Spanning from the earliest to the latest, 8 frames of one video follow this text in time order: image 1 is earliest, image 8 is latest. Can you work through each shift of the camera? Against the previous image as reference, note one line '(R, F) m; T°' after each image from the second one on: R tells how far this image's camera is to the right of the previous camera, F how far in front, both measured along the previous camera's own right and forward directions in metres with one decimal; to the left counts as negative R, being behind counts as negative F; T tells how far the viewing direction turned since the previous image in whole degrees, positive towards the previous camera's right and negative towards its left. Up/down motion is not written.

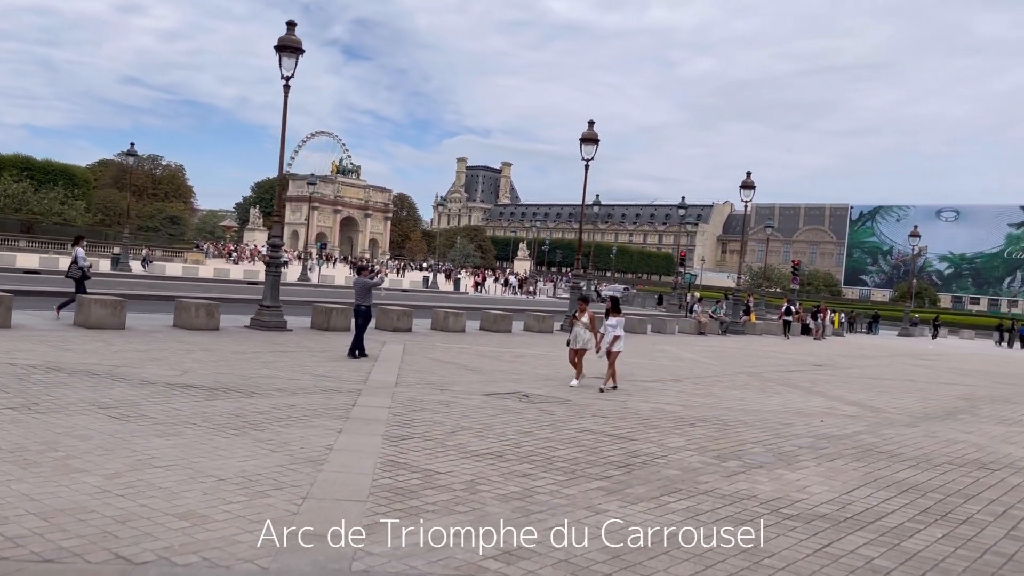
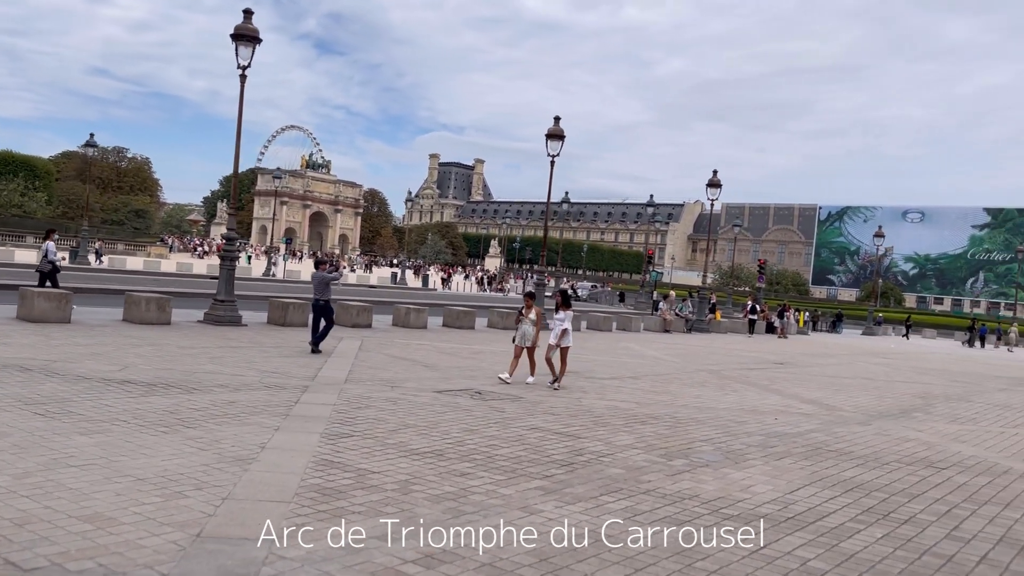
(+0.3, +0.2) m; +2°
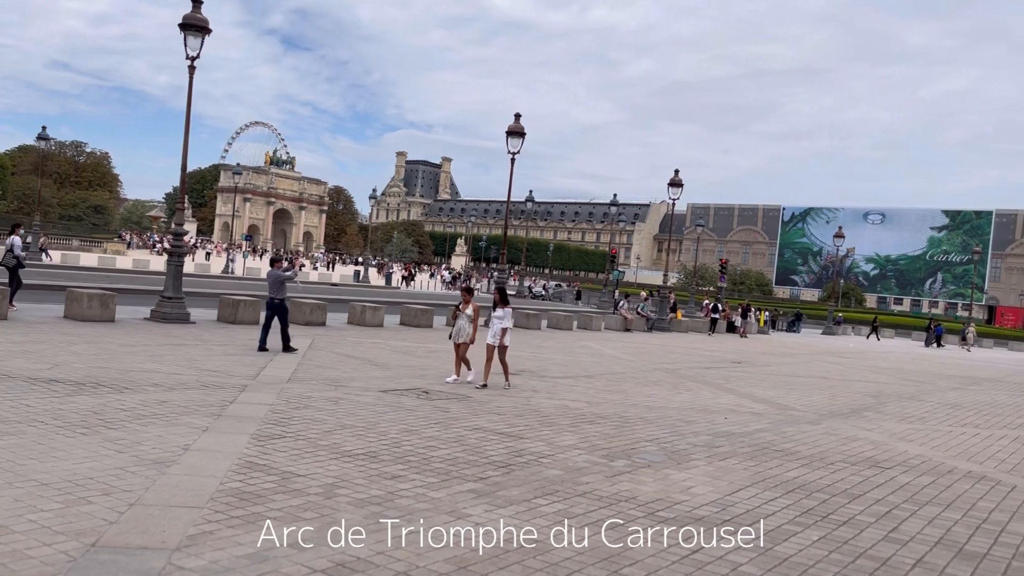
(+0.3, +0.2) m; +2°
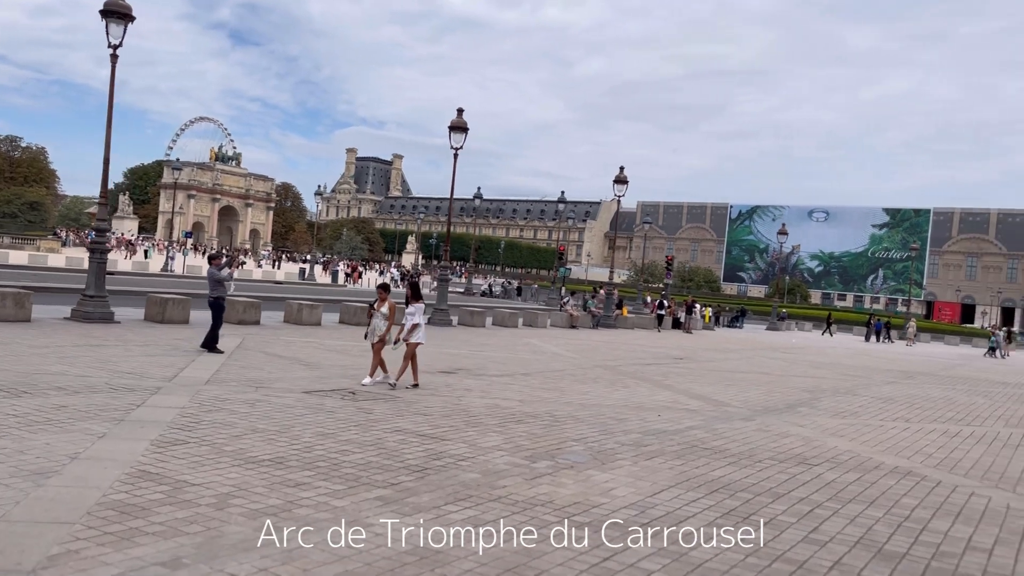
(+0.3, +0.3) m; +3°
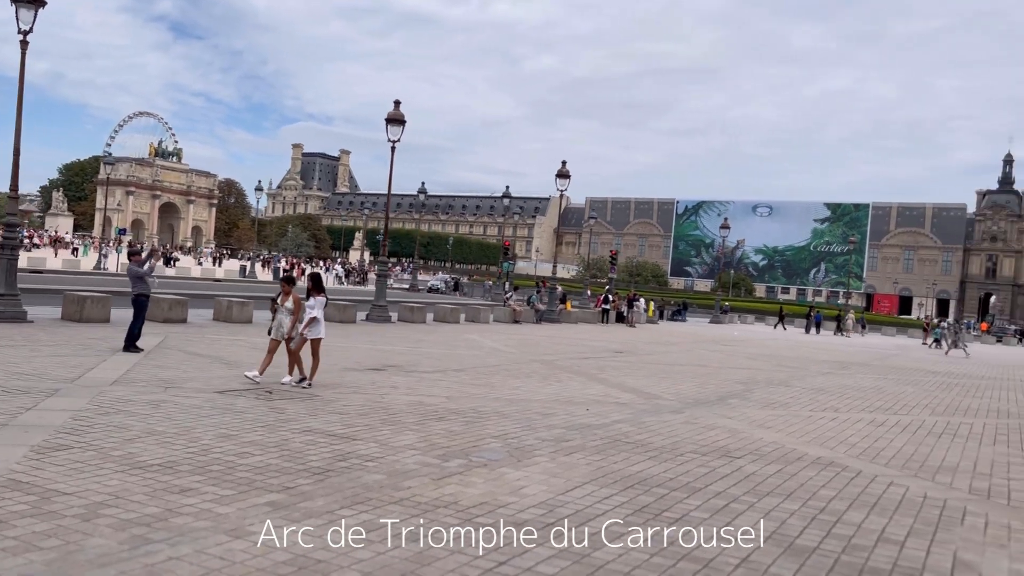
(+0.3, +0.3) m; +3°
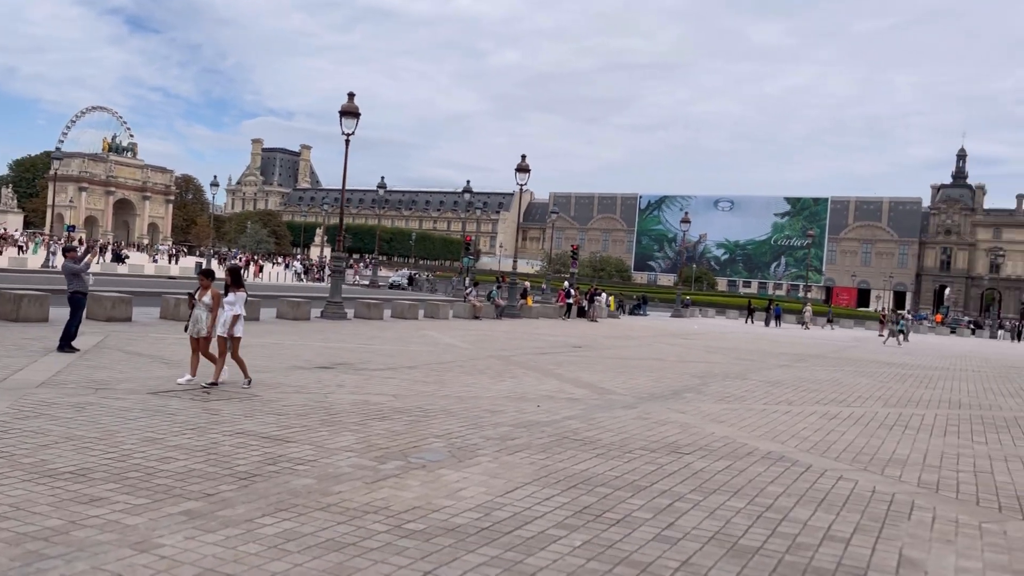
(+0.2, +0.3) m; +2°
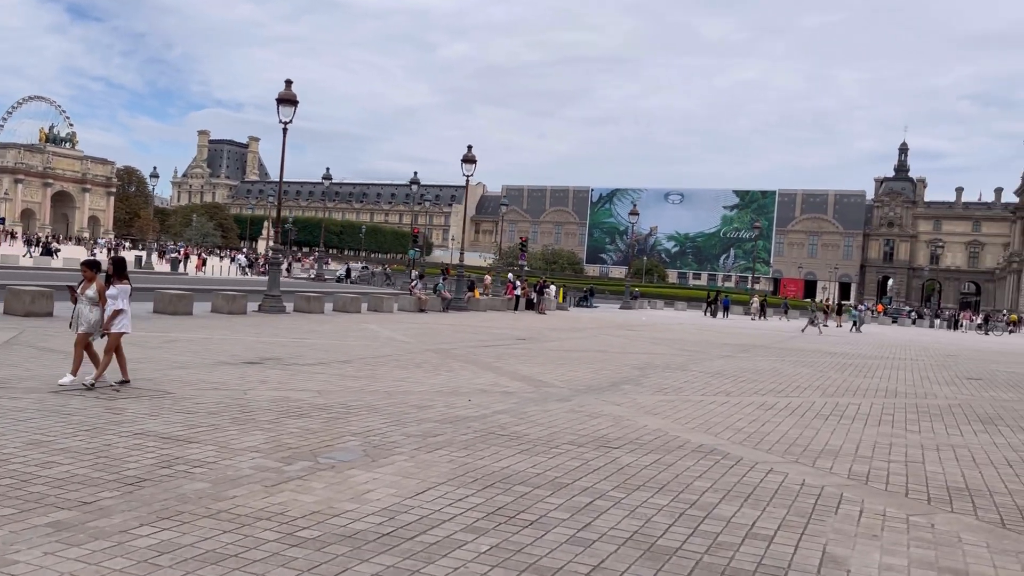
(+0.3, +0.3) m; +3°
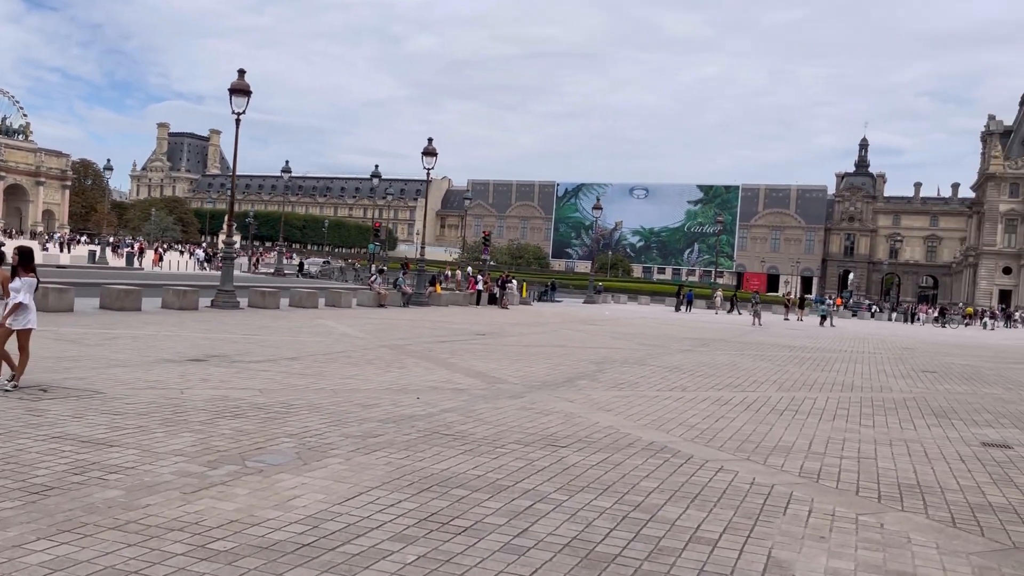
(+0.2, +0.3) m; +2°
